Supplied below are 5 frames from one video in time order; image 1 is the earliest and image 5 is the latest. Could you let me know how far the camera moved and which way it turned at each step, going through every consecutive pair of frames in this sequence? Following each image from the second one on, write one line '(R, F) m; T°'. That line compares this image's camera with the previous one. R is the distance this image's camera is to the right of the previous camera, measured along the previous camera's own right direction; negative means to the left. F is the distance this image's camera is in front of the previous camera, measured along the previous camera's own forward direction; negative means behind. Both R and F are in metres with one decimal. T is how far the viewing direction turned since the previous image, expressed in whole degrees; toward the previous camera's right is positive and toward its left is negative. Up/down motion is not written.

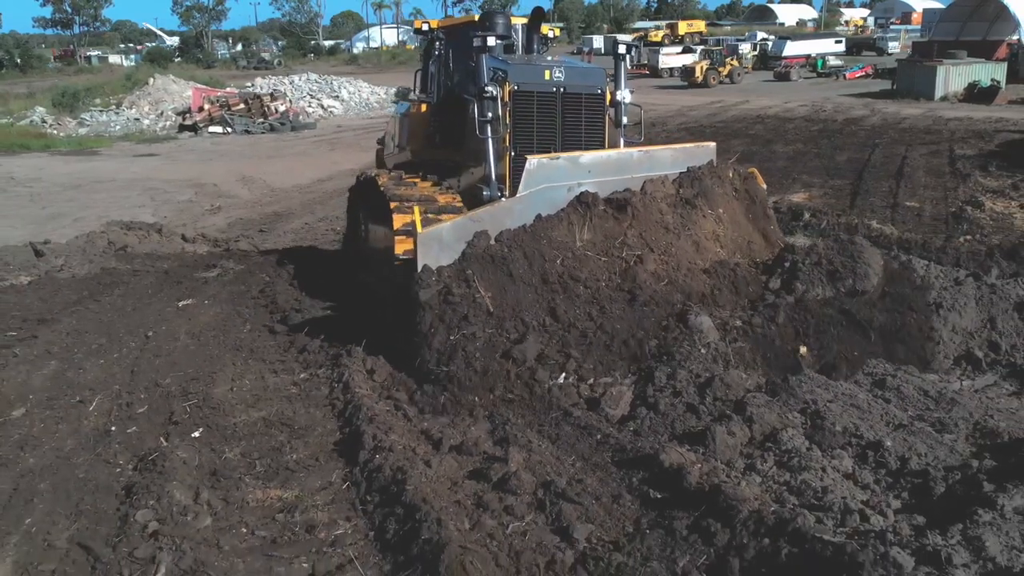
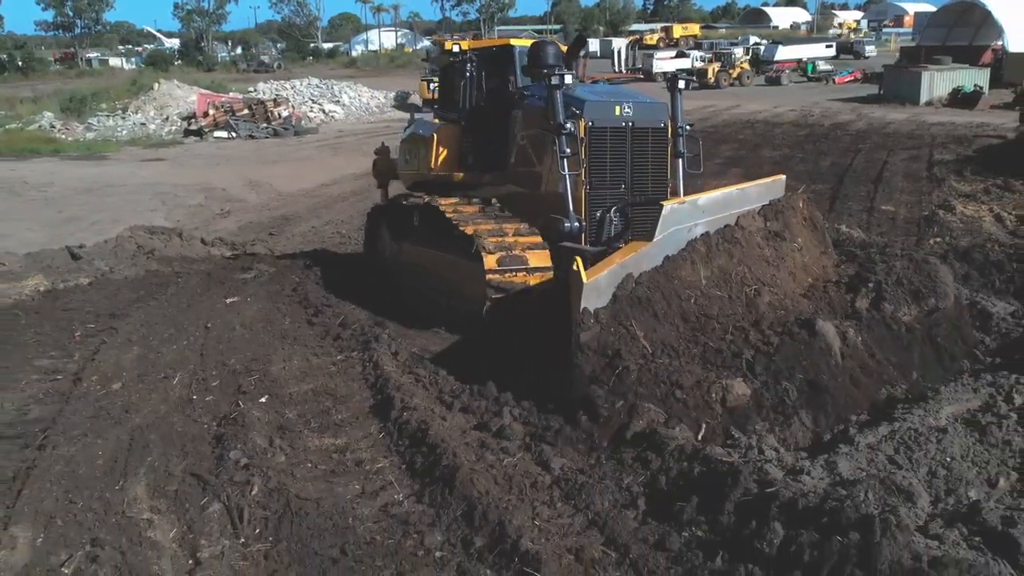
(0.0, -1.3) m; 0°
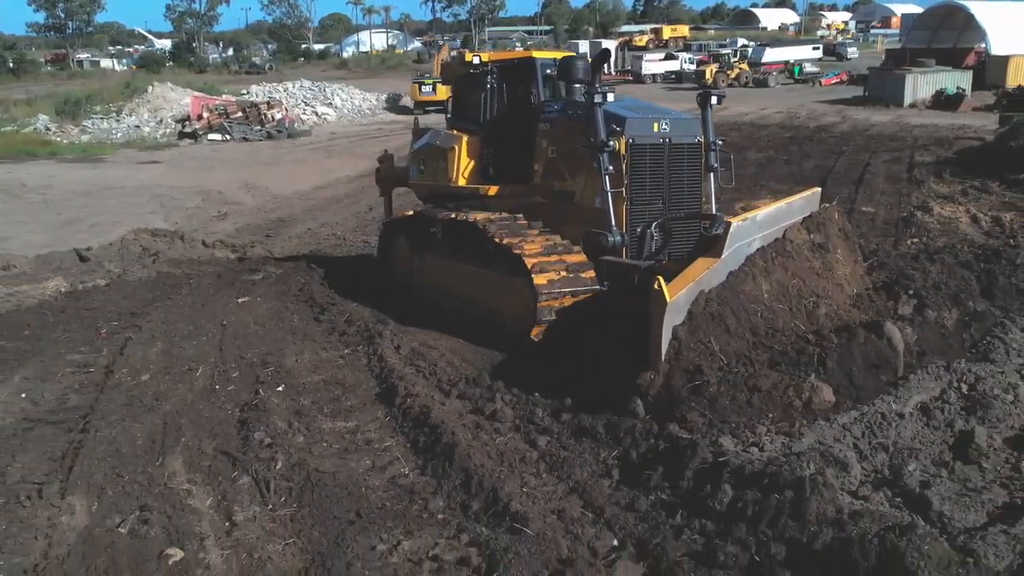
(0.0, -0.7) m; +1°
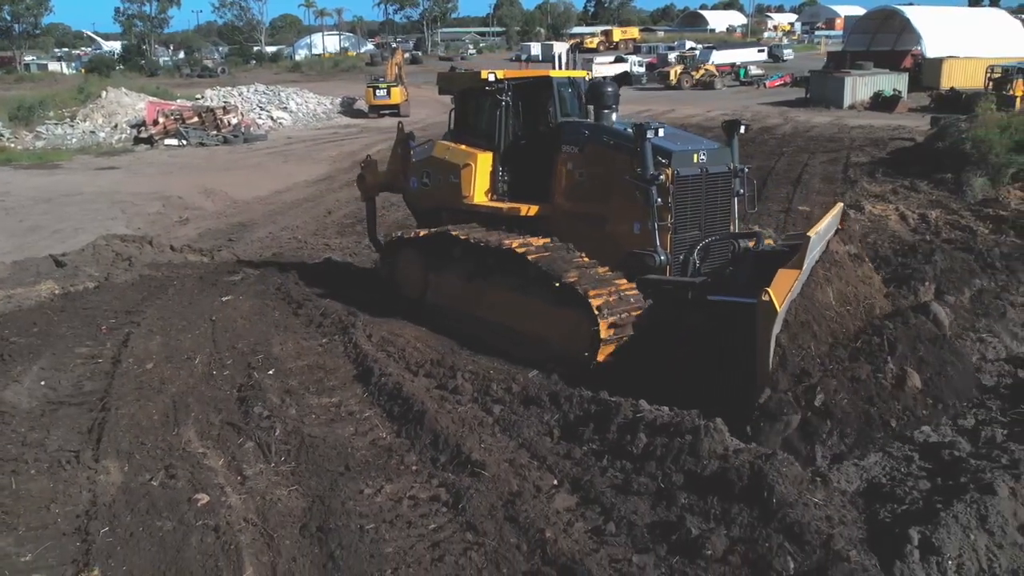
(0.0, -1.1) m; +3°
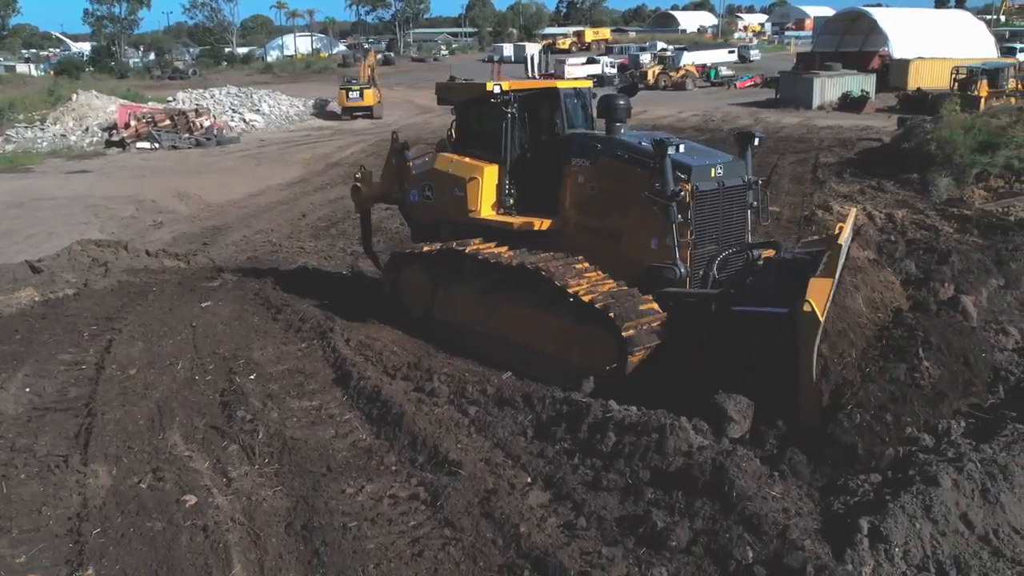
(0.0, -0.3) m; +2°
